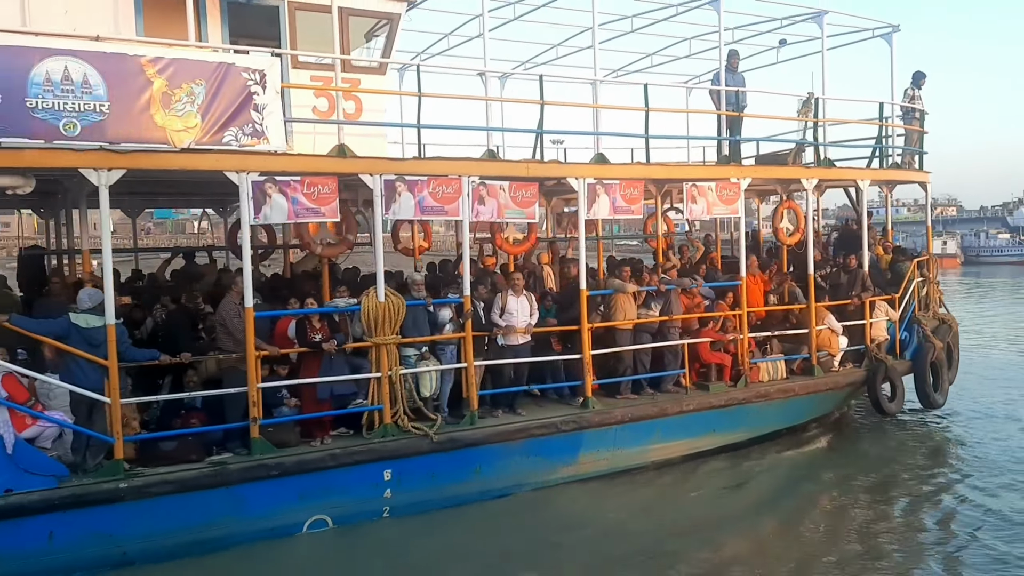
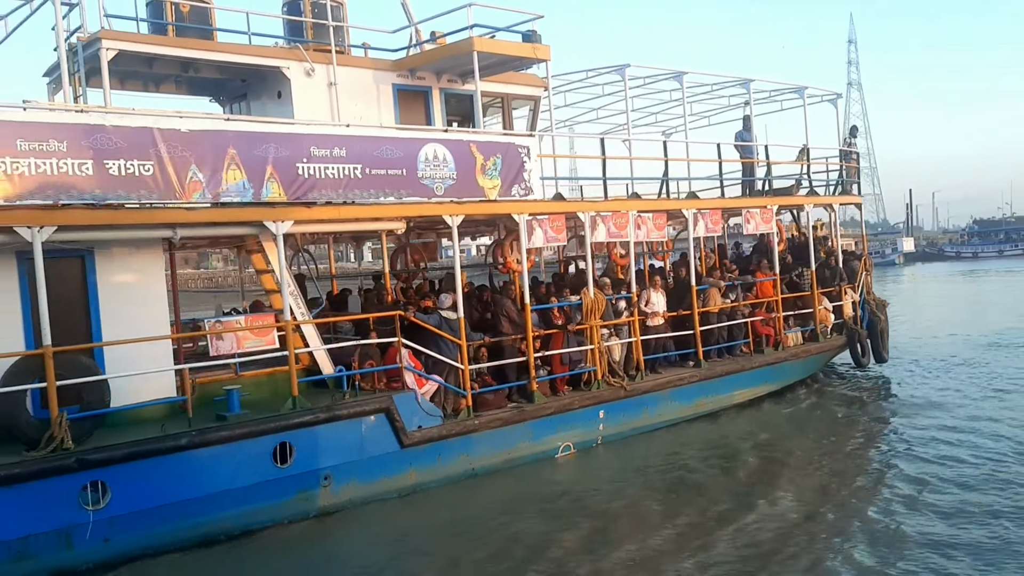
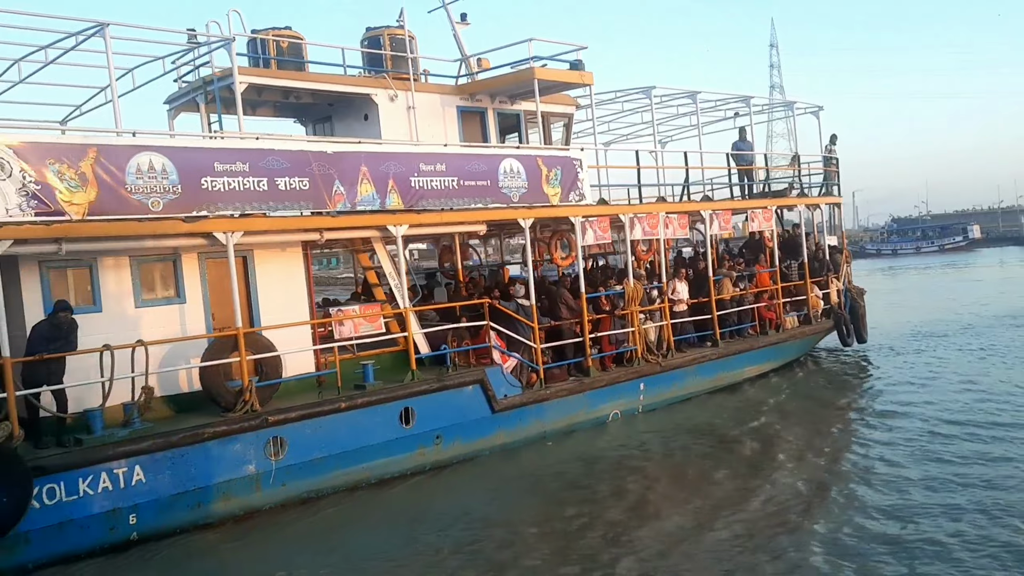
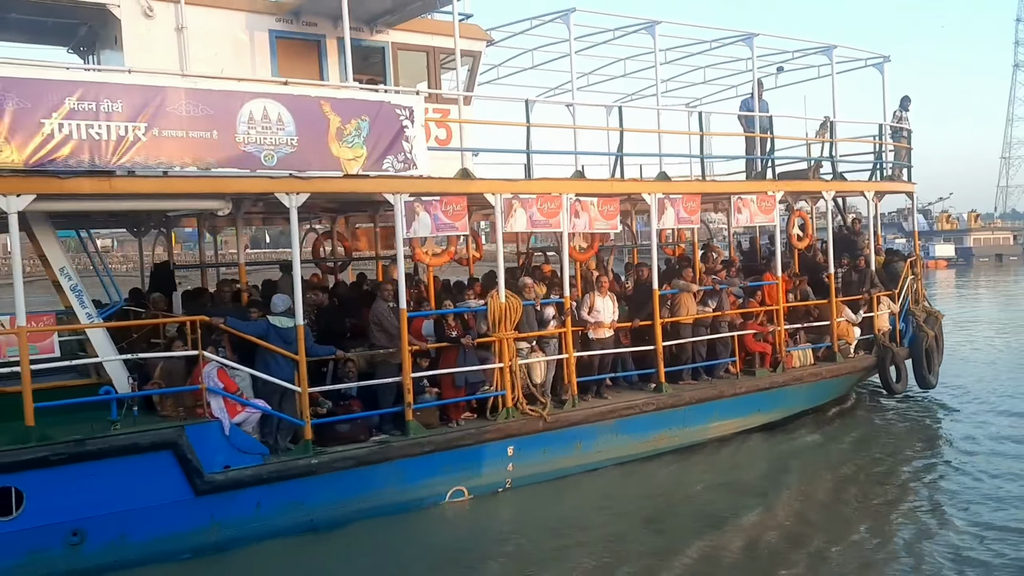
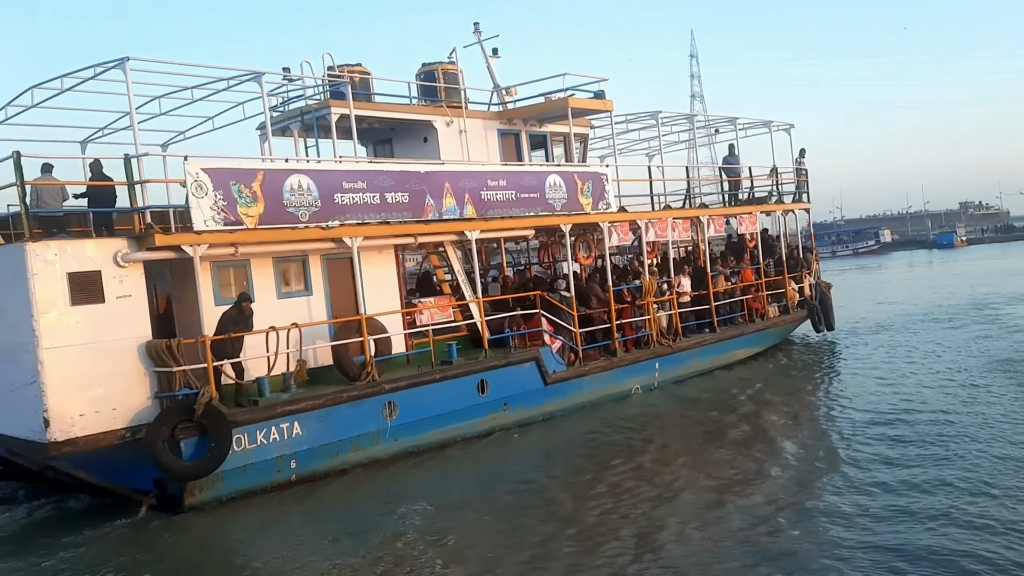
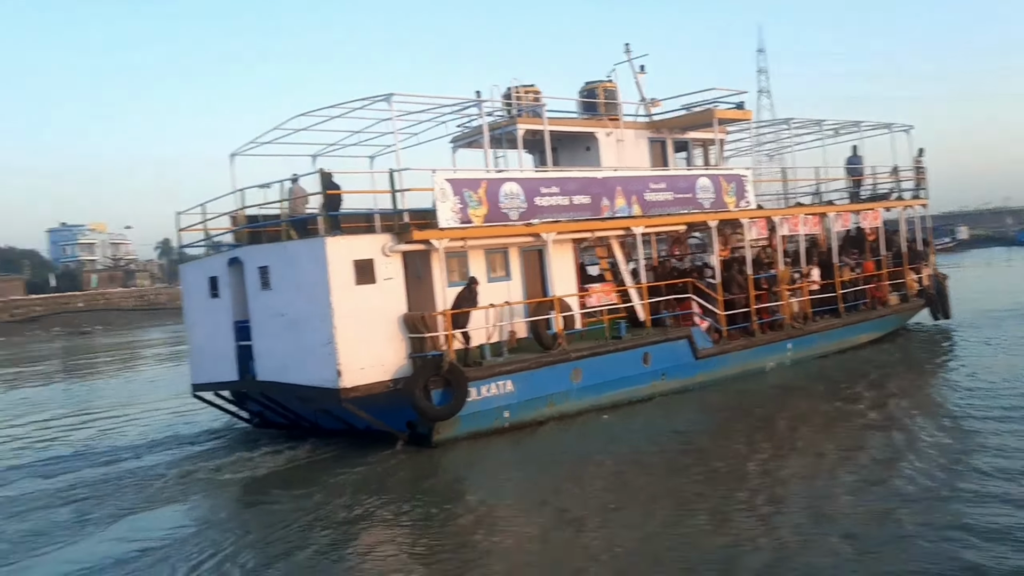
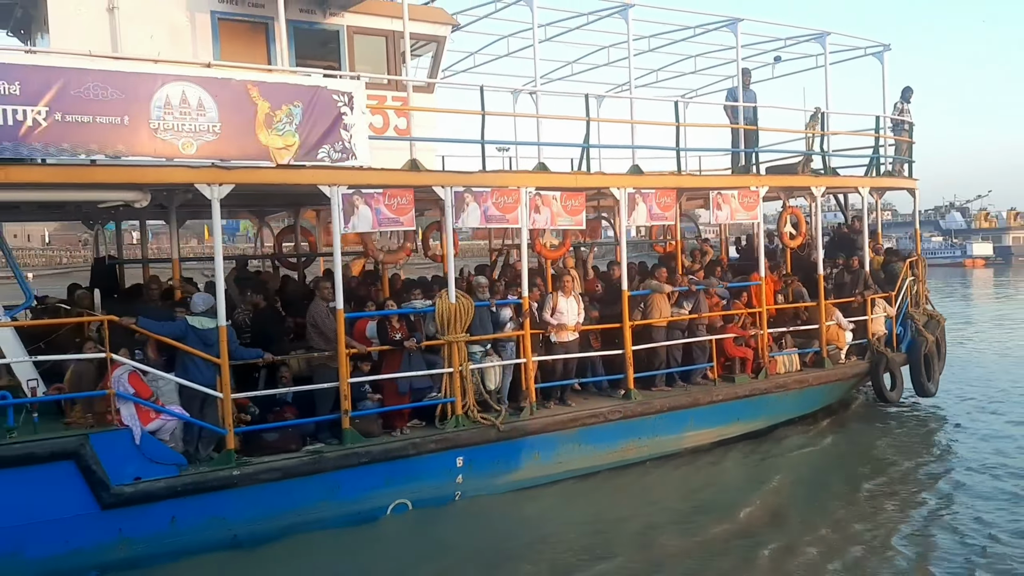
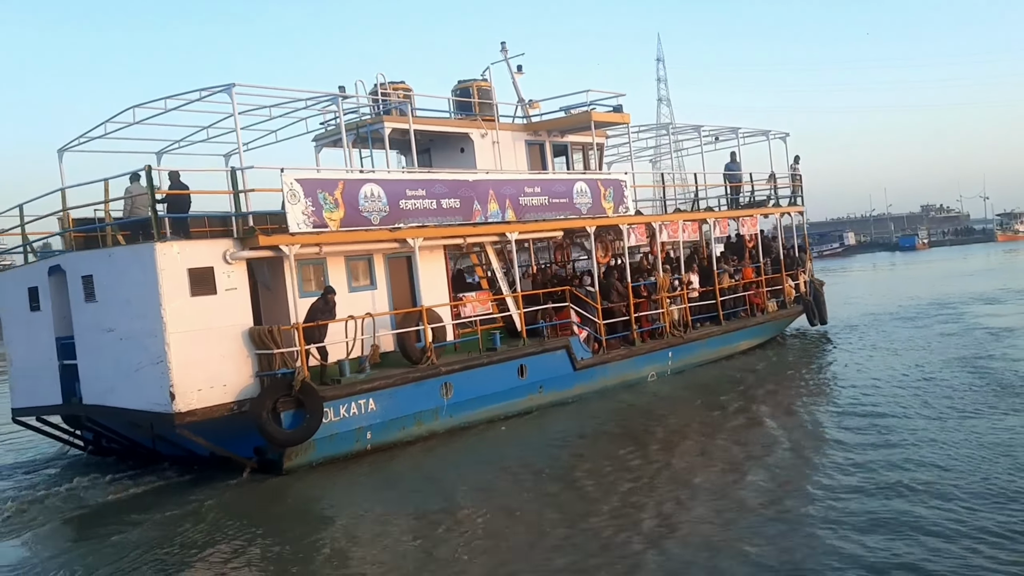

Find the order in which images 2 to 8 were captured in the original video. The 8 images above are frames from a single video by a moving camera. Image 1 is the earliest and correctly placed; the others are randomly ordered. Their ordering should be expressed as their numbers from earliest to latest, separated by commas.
7, 4, 2, 3, 5, 8, 6
